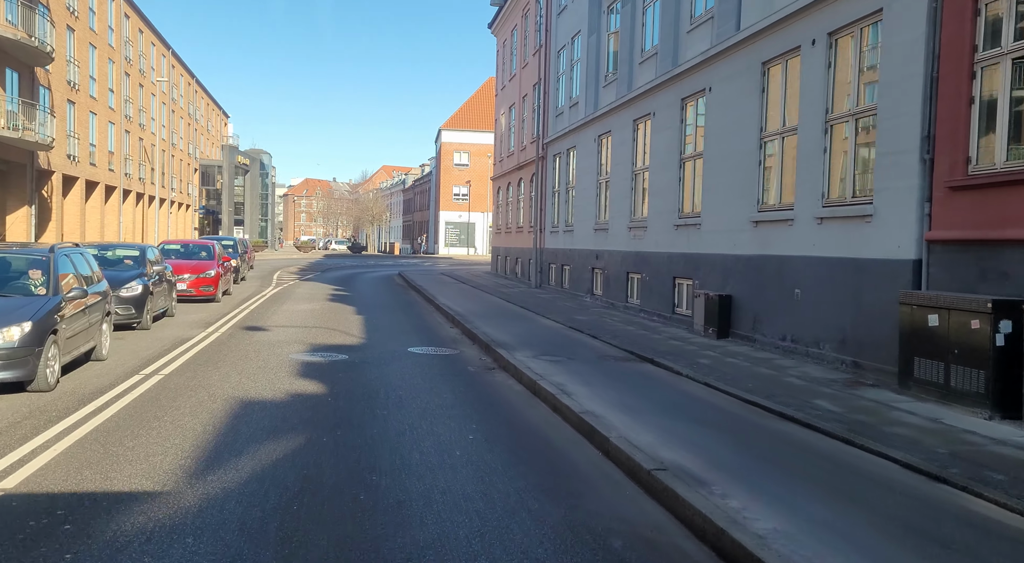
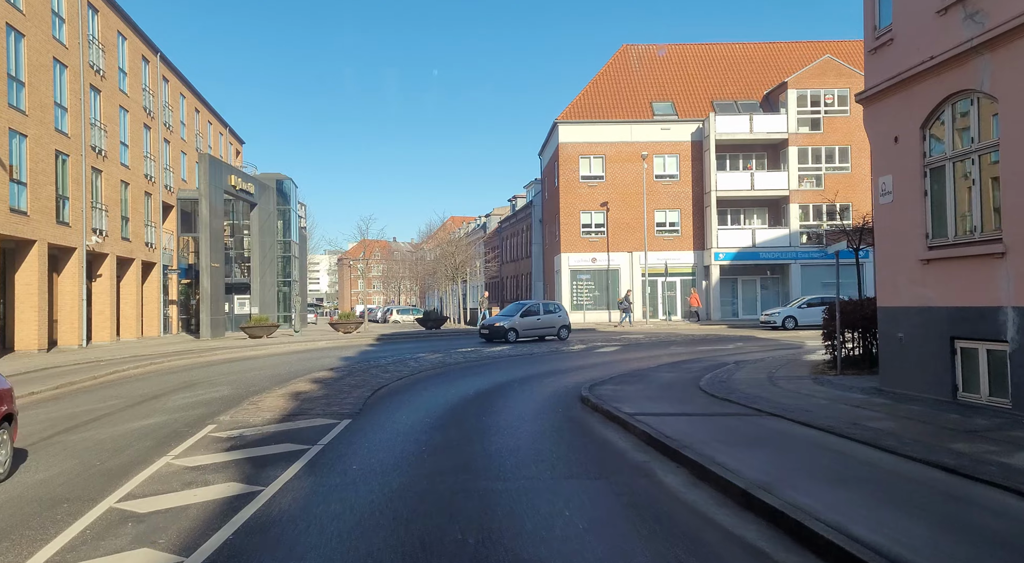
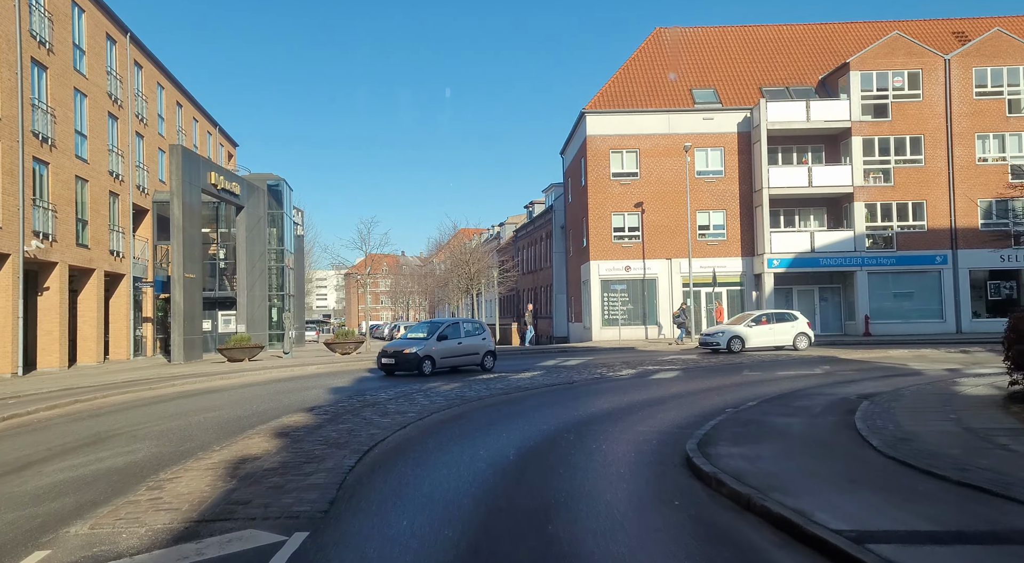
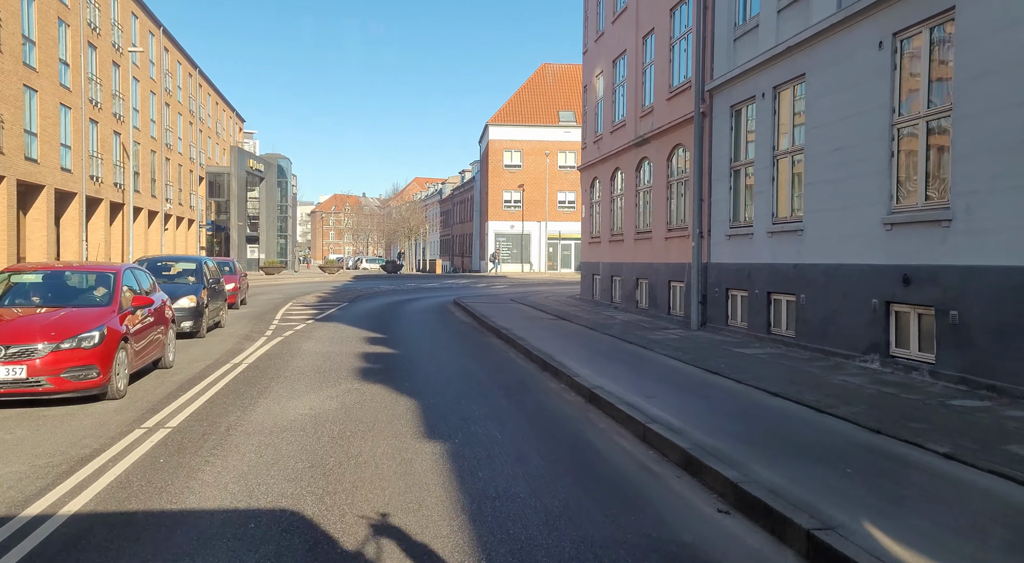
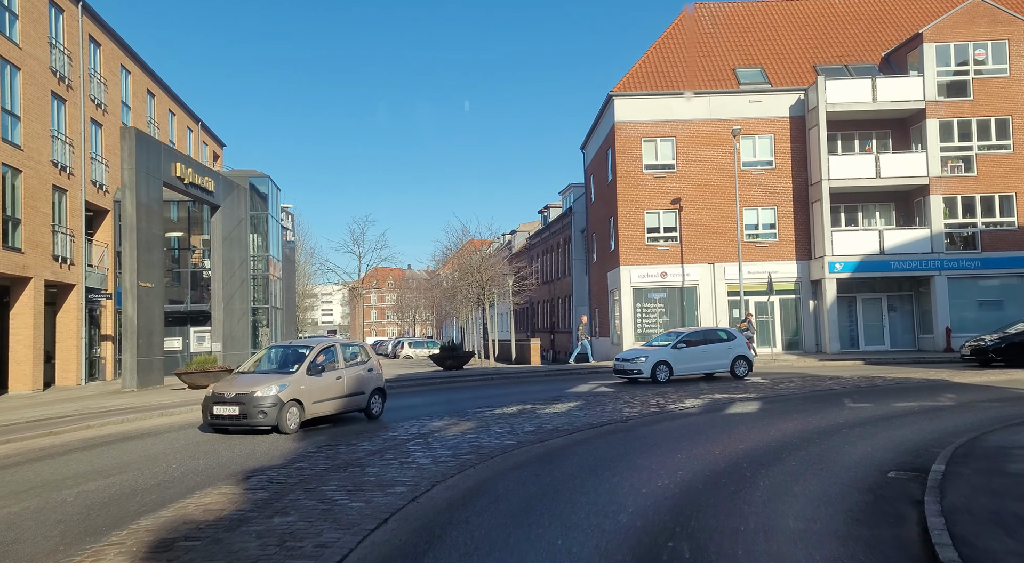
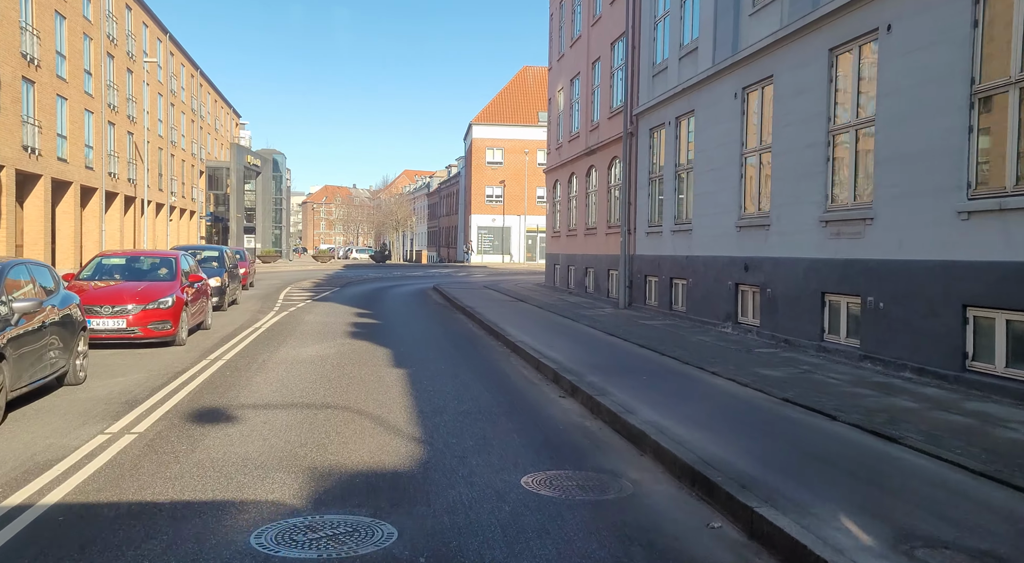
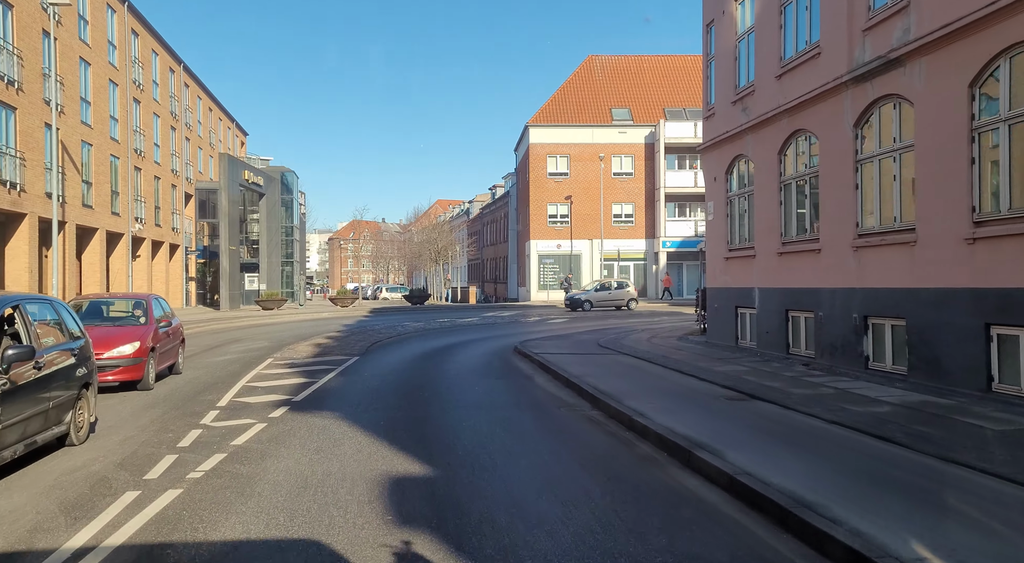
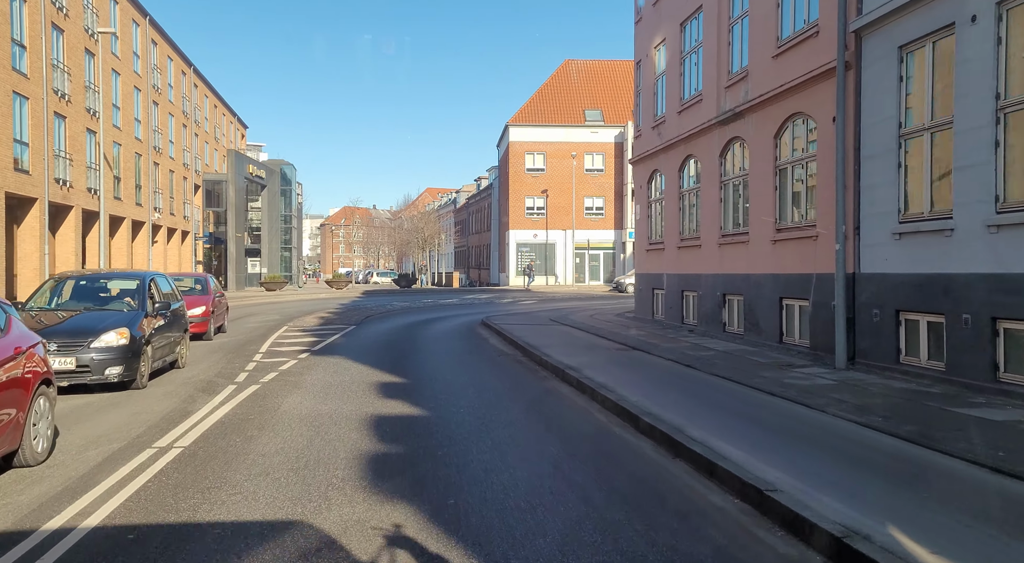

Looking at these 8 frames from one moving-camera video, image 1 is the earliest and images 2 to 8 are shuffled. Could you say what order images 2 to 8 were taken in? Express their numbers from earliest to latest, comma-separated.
6, 4, 8, 7, 2, 3, 5
